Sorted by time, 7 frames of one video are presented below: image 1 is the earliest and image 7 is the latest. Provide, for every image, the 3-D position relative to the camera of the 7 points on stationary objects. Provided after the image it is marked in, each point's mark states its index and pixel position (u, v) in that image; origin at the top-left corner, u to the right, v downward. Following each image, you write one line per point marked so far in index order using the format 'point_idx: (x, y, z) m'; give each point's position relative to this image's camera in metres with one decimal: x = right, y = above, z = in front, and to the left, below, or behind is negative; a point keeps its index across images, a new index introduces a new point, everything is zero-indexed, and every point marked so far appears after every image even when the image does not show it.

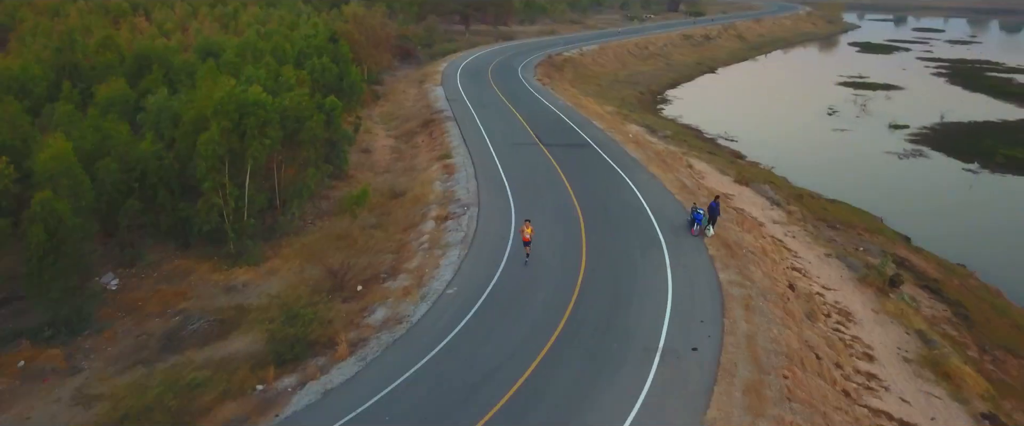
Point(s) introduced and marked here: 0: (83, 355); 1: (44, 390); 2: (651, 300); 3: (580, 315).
0: (-9.7, -3.2, +18.4) m
1: (-9.7, -3.7, +17.0) m
2: (+3.3, -2.0, +19.3) m
3: (+1.6, -2.2, +18.6) m
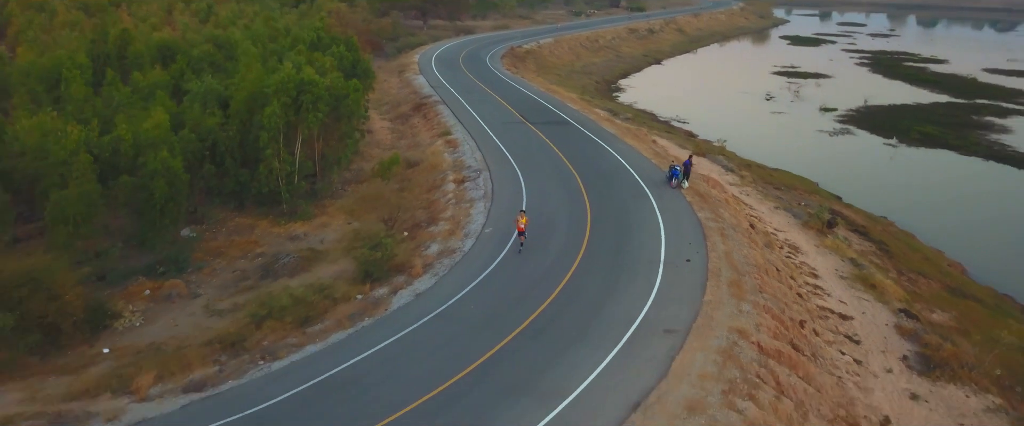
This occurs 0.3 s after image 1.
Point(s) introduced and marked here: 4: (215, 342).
0: (-8.8, -2.0, +22.8) m
1: (-8.7, -2.5, +21.3) m
2: (+4.1, -0.6, +24.6) m
3: (+2.5, -0.8, +23.8) m
4: (-6.6, -2.9, +18.4) m
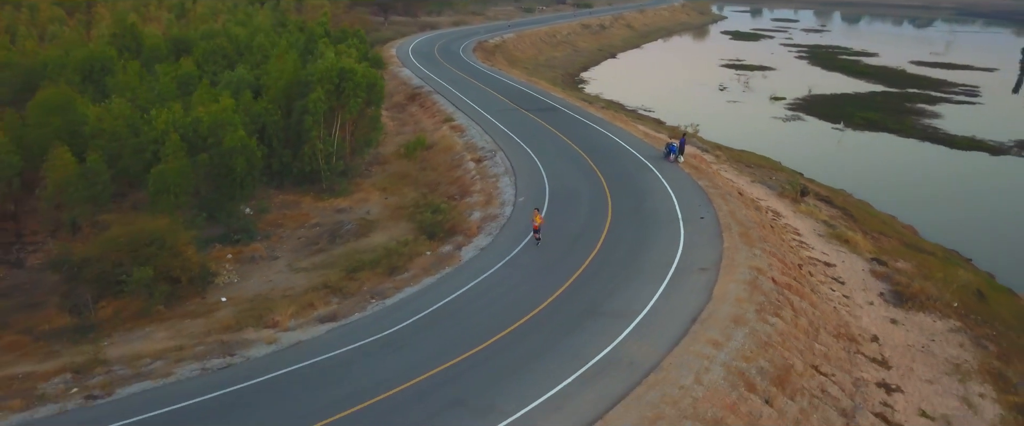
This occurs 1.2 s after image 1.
0: (-7.5, -1.2, +25.7) m
1: (-7.3, -1.6, +24.3) m
2: (+5.1, +0.5, +28.5) m
3: (+3.6, +0.3, +27.6) m
4: (-5.0, -2.1, +21.5) m
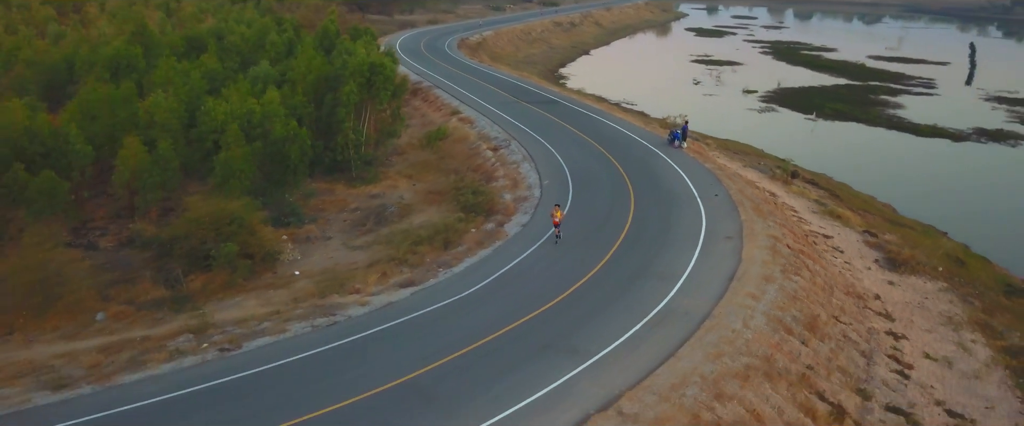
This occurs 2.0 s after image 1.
0: (-6.4, -0.6, +27.7) m
1: (-6.1, -1.1, +26.3) m
2: (+6.1, +1.3, +31.1) m
3: (+4.6, +1.0, +30.1) m
4: (-3.7, -1.5, +23.6) m
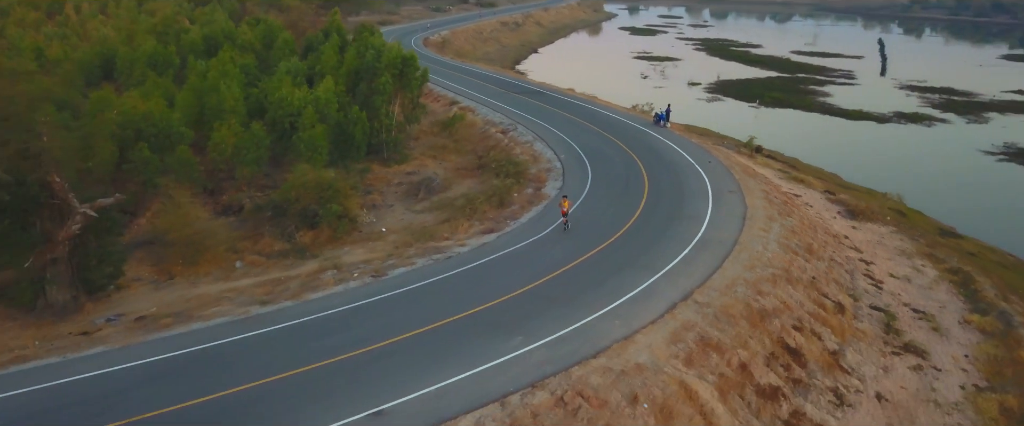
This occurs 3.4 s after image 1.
0: (-5.1, +0.5, +32.3) m
1: (-4.6, 0.0, +30.9) m
2: (+7.0, +2.8, +36.8) m
3: (+5.6, +2.4, +35.7) m
4: (-2.0, -0.3, +28.4) m
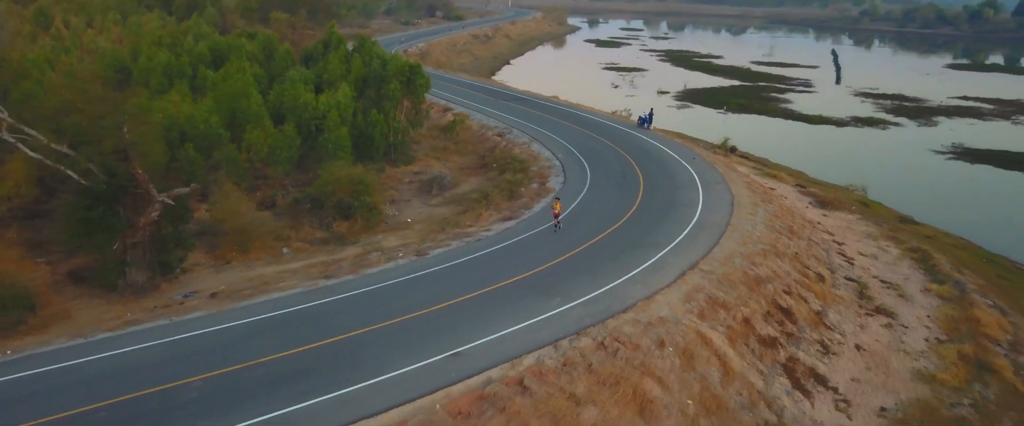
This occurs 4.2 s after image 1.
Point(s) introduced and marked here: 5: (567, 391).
0: (-4.8, +0.7, +35.1) m
1: (-4.3, +0.3, +33.7) m
2: (+7.0, +3.1, +40.2) m
3: (+5.7, +2.7, +39.1) m
4: (-1.5, +0.1, +31.4) m
5: (+1.1, -3.7, +17.2) m
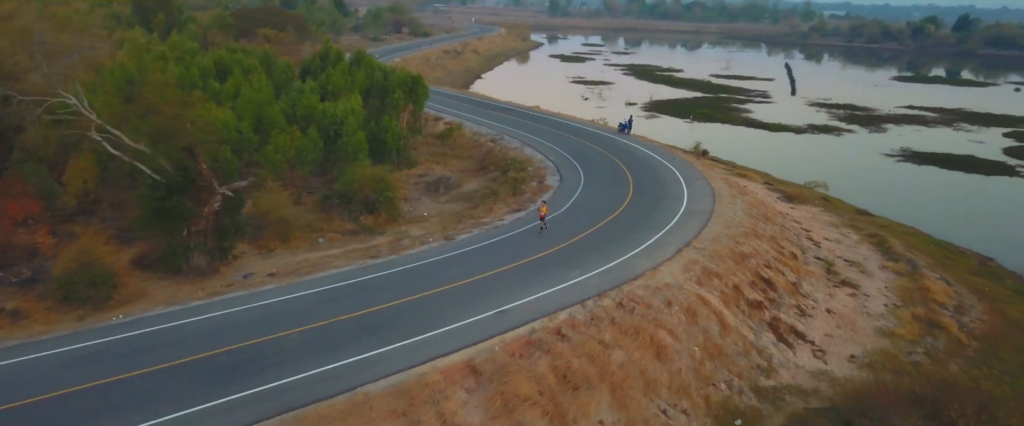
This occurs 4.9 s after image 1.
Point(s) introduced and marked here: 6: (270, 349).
0: (-4.7, +0.8, +38.4) m
1: (-4.2, +0.4, +37.0) m
2: (+6.8, +3.3, +44.1) m
3: (+5.5, +2.9, +42.9) m
4: (-1.2, +0.3, +34.9) m
5: (+2.1, -3.1, +20.8) m
6: (-5.7, -3.2, +19.4) m
